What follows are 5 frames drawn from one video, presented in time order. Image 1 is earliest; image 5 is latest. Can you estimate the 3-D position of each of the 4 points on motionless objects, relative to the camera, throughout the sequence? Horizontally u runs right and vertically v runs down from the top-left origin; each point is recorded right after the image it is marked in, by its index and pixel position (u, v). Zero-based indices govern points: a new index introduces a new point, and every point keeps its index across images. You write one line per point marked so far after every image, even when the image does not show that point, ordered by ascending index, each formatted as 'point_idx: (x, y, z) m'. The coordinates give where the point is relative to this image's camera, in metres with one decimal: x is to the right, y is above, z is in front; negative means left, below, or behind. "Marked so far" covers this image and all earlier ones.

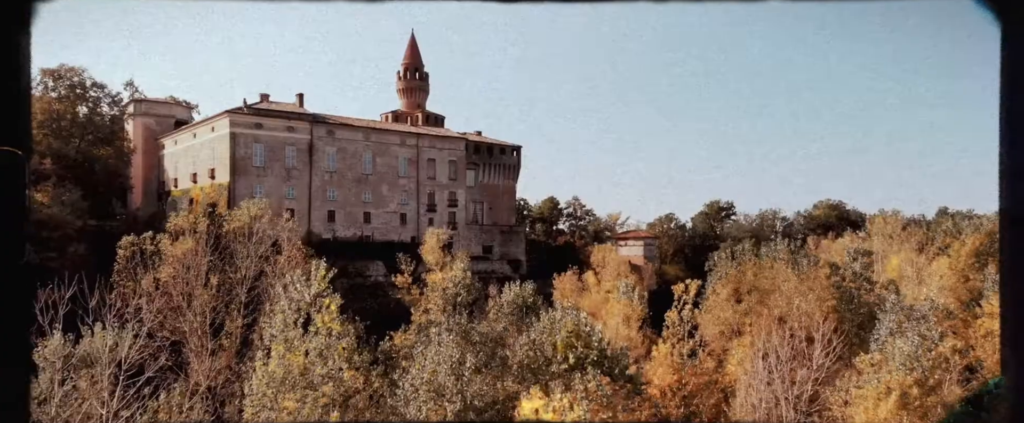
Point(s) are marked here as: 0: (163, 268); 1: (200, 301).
0: (-6.9, -1.1, +13.7) m
1: (-6.0, -1.7, +13.6) m
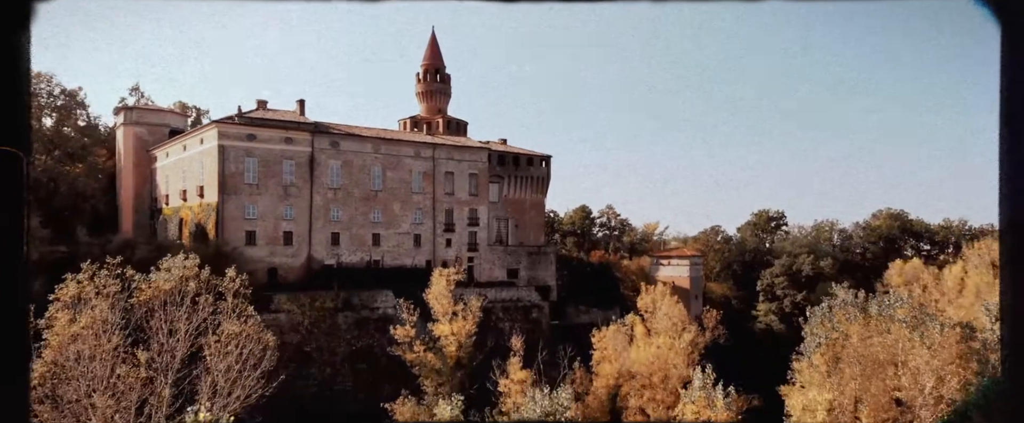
0: (-6.5, -2.0, +9.8) m
1: (-5.7, -2.6, +9.7) m
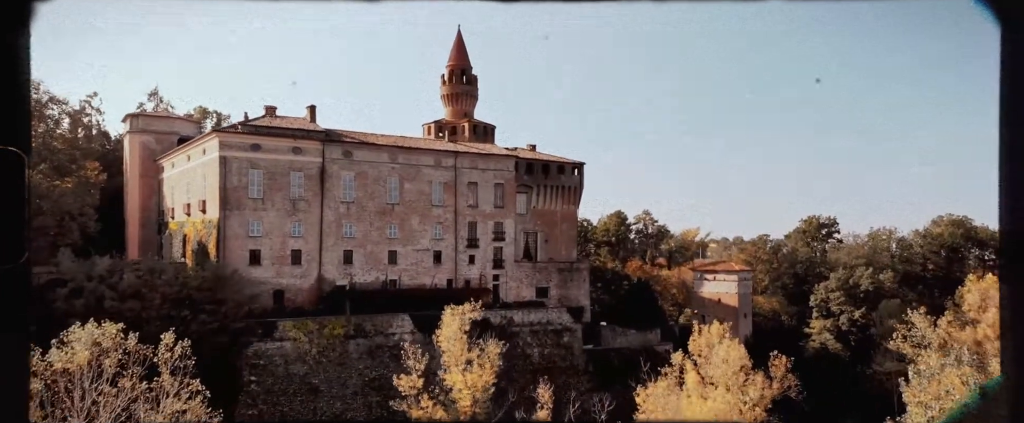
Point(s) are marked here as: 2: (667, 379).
0: (-6.3, -2.6, +7.5) m
1: (-5.5, -3.2, +7.3) m
2: (+3.3, -3.7, +15.7) m
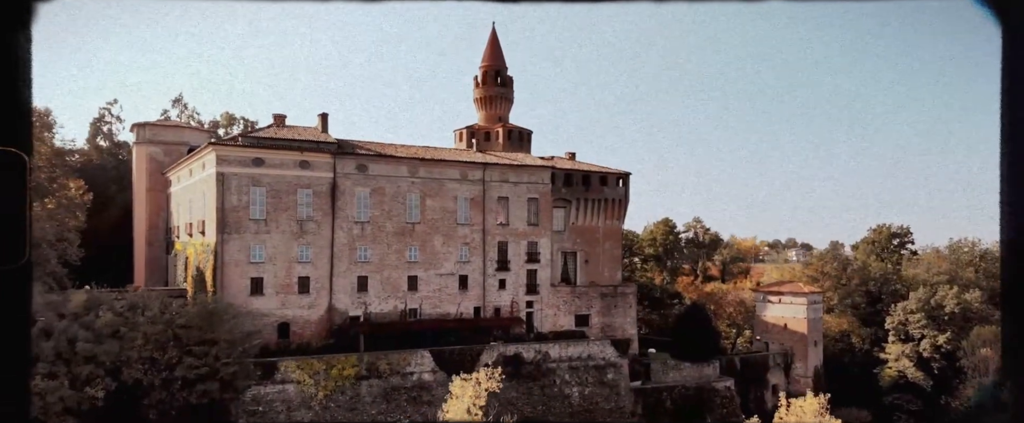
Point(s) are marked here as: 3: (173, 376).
0: (-6.3, -3.3, +4.6) m
1: (-5.5, -3.9, +4.4) m
2: (+3.8, -4.3, +12.2) m
3: (-8.7, -4.2, +17.9) m
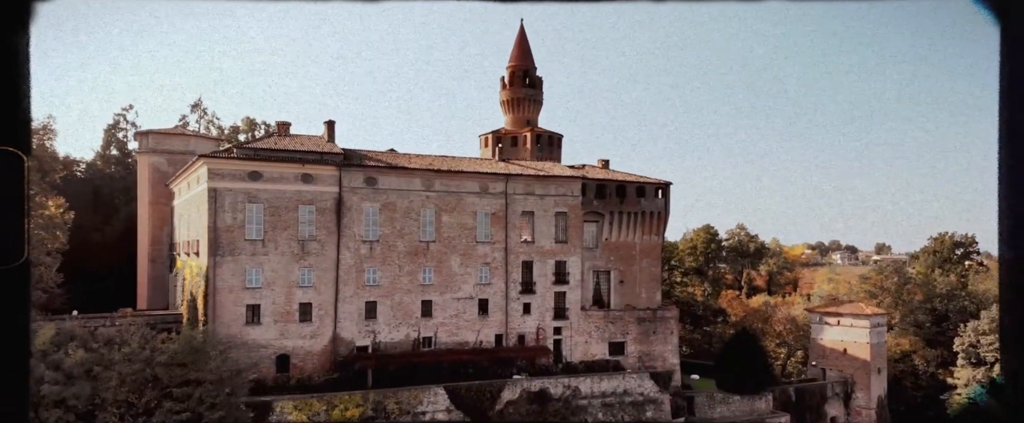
0: (-6.4, -3.9, +2.4) m
1: (-5.6, -4.4, +2.2) m
2: (+4.0, -4.9, +9.5) m
3: (-8.2, -4.8, +15.8) m
